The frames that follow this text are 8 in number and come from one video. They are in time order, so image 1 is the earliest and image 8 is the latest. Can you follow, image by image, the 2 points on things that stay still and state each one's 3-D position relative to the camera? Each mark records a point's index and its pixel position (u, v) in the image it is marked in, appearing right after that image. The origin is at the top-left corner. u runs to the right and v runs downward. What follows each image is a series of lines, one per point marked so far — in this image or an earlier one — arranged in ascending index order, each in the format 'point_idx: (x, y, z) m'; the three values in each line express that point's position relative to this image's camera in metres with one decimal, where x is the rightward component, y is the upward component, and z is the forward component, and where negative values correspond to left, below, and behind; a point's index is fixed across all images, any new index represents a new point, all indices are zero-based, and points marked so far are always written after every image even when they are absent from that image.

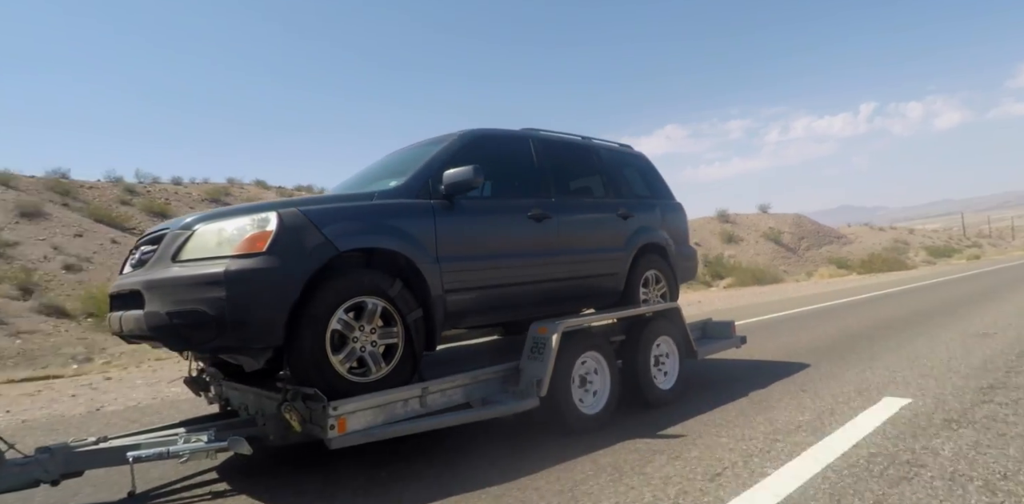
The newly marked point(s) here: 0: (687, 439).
0: (+1.3, -1.4, +4.9) m
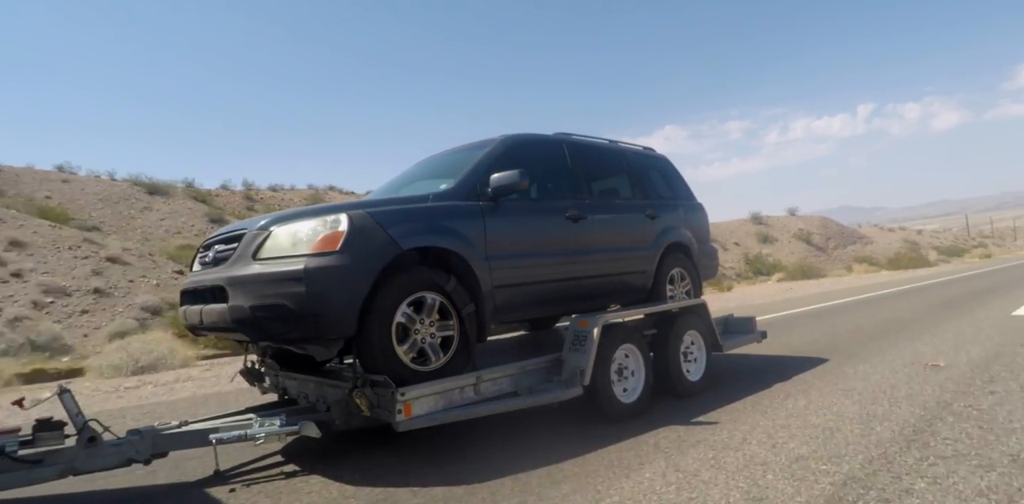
0: (+1.7, -1.4, +5.2) m
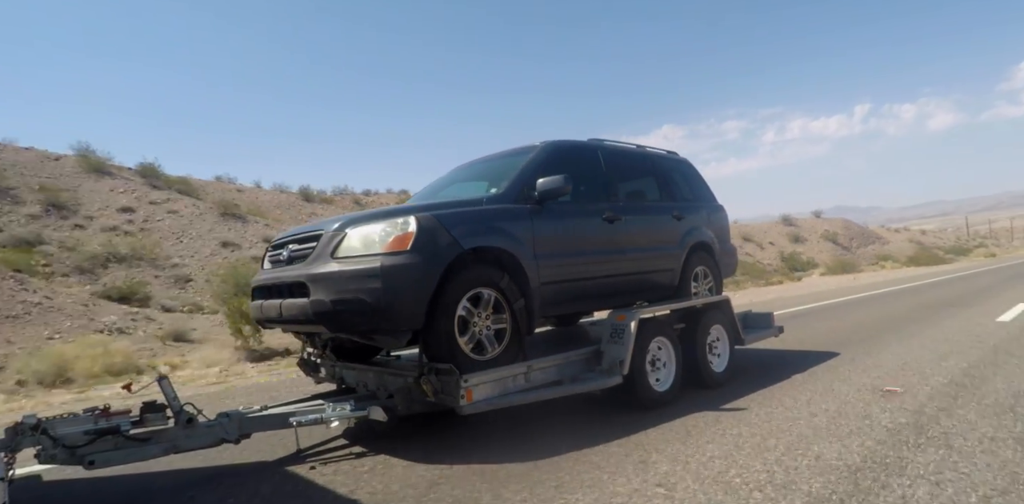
0: (+2.0, -1.4, +5.6) m
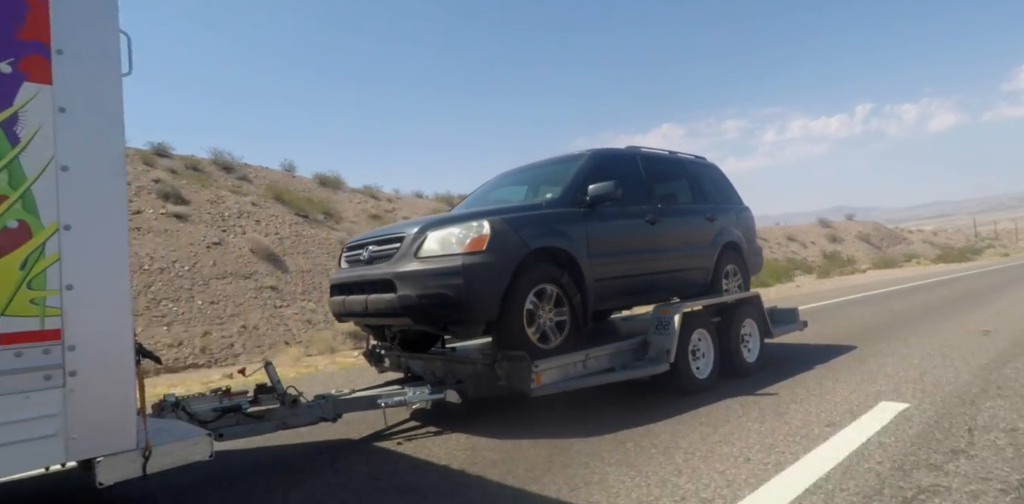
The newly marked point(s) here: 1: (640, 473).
0: (+2.5, -1.4, +6.1) m
1: (+0.8, -1.5, +4.3) m
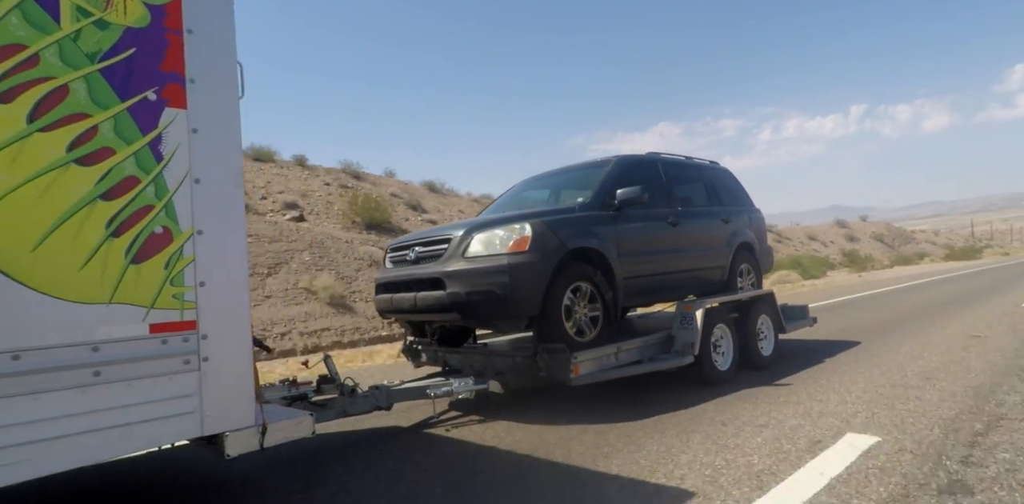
0: (+2.8, -1.4, +6.6) m
1: (+1.2, -1.5, +4.7) m
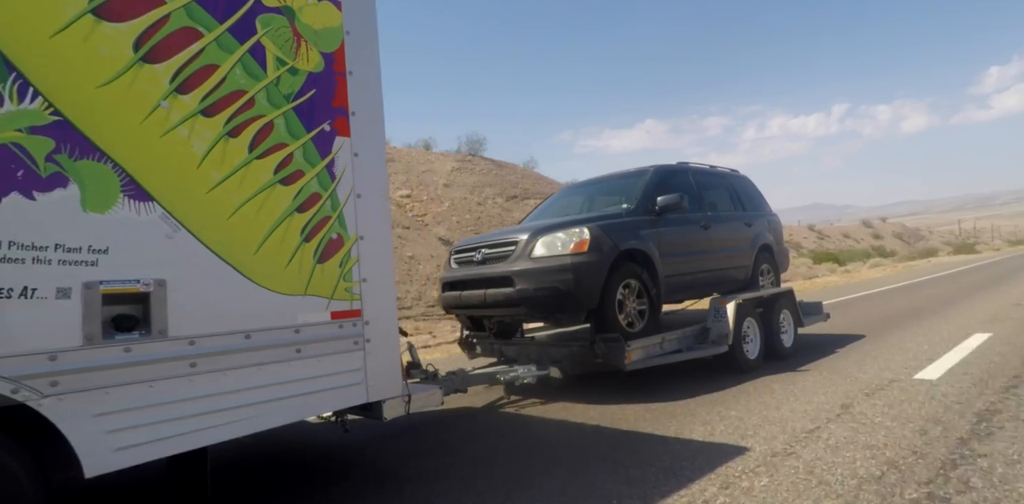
0: (+3.4, -1.4, +7.3) m
1: (+1.7, -1.5, +5.4) m
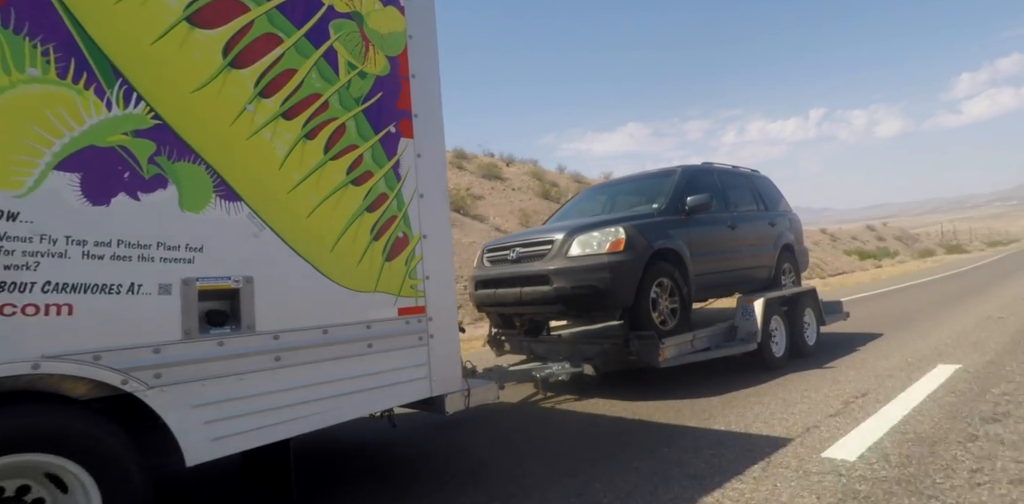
0: (+3.7, -1.4, +7.4) m
1: (+2.1, -1.5, +5.5) m
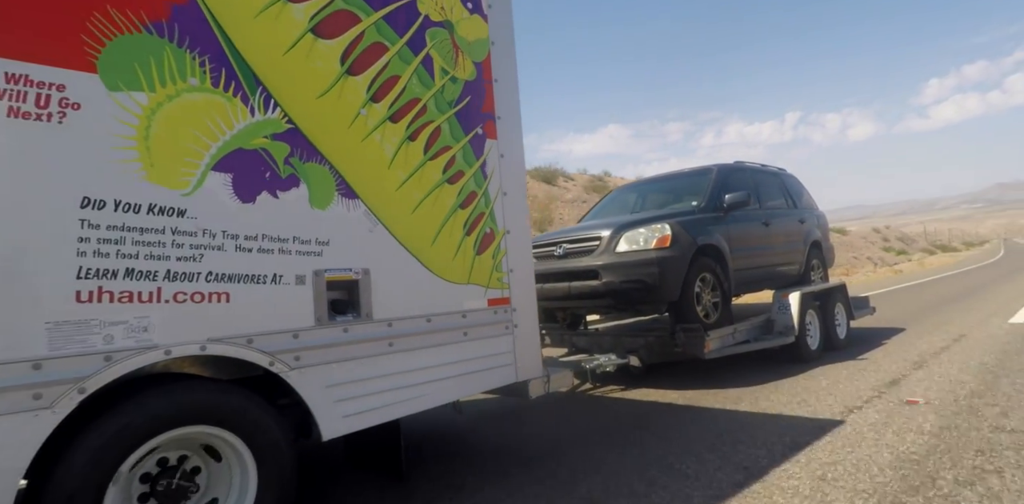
0: (+4.3, -1.3, +7.6) m
1: (+2.6, -1.4, +5.7) m
